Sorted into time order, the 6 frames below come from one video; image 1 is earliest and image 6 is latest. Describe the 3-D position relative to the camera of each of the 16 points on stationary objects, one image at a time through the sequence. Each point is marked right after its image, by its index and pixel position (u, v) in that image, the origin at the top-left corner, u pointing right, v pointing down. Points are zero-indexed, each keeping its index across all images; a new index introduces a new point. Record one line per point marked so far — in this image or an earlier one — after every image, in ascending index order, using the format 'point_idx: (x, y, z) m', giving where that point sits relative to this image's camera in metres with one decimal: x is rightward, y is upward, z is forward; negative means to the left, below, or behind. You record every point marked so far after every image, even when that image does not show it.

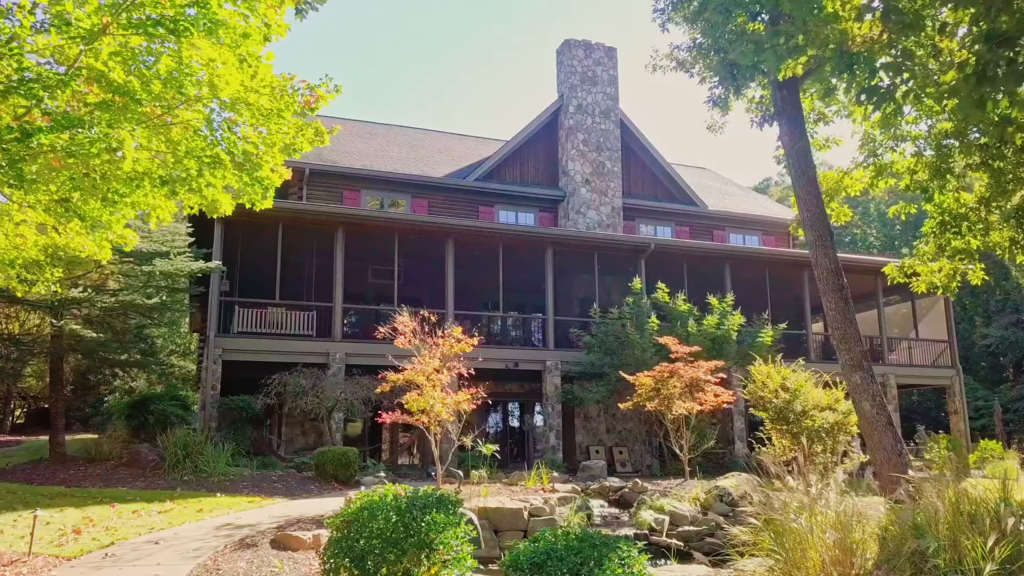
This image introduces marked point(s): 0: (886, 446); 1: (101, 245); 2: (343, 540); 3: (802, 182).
0: (+4.5, -1.9, +8.9) m
1: (-5.1, +0.5, +9.2) m
2: (-1.0, -1.4, +4.2) m
3: (+3.8, +1.4, +9.8) m
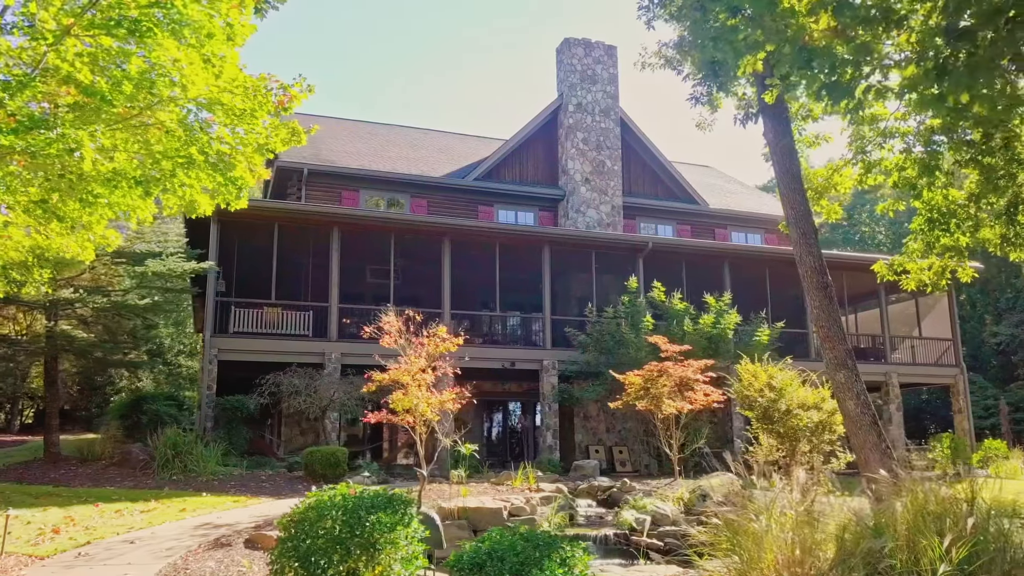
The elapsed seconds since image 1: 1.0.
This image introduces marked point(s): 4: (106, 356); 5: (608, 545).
0: (+4.3, -1.9, +8.8) m
1: (-5.3, +0.5, +9.2) m
2: (-1.3, -1.4, +4.2) m
3: (+3.6, +1.4, +9.7) m
4: (-8.3, -1.4, +15.2) m
5: (+1.1, -2.9, +8.4) m
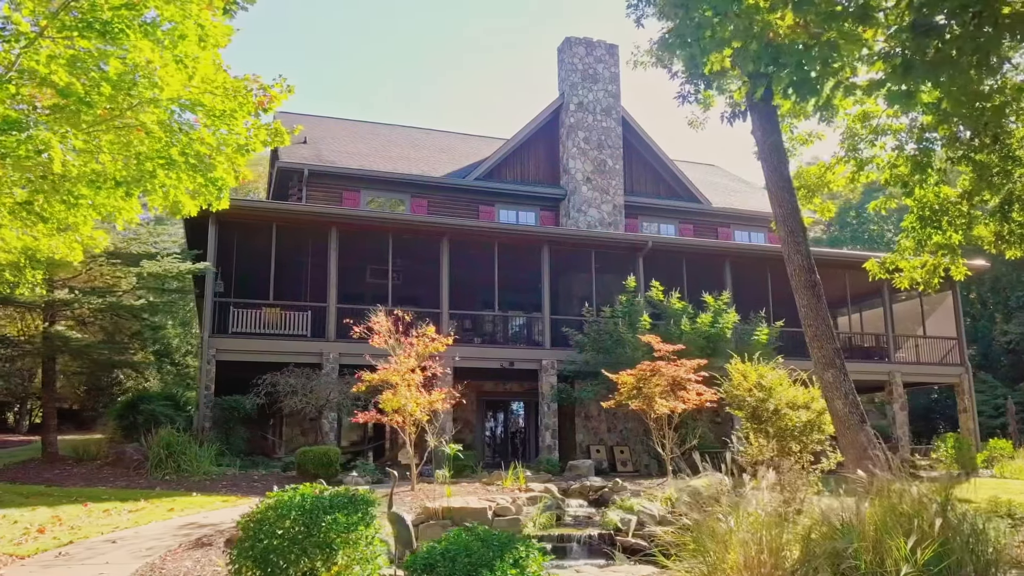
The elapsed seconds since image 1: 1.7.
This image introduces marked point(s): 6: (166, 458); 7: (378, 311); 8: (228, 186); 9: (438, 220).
0: (+4.1, -1.9, +8.7) m
1: (-5.5, +0.5, +9.2) m
2: (-1.5, -1.4, +4.2) m
3: (+3.4, +1.4, +9.7) m
4: (-8.4, -1.4, +15.3) m
5: (+0.9, -2.9, +8.3) m
6: (-5.7, -2.8, +12.3) m
7: (-2.1, -0.4, +11.5) m
8: (-3.0, +1.1, +7.9) m
9: (-1.7, +1.7, +18.2) m
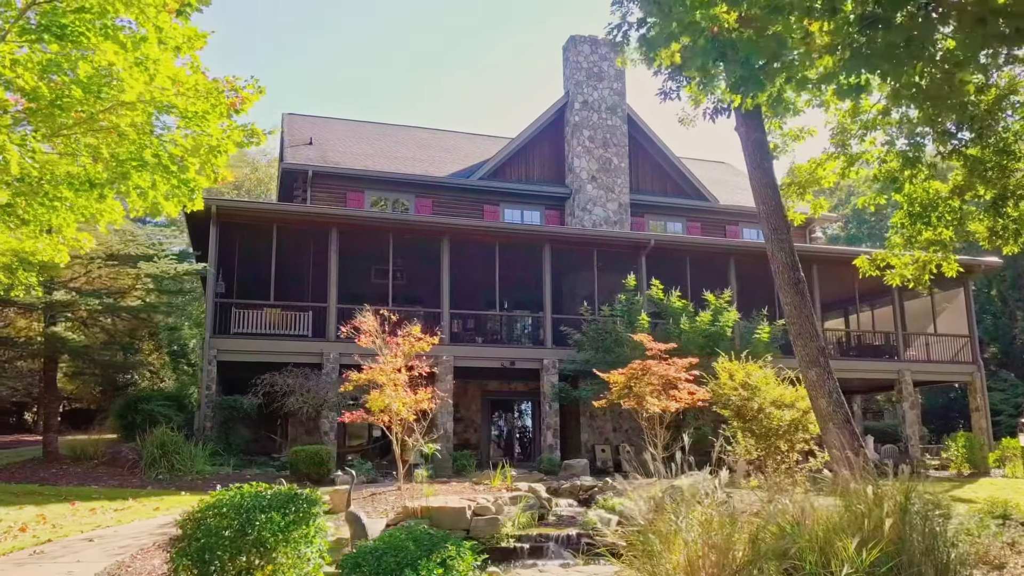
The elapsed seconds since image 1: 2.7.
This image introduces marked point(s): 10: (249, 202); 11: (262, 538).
0: (+3.9, -1.8, +8.6) m
1: (-5.8, +0.5, +9.4) m
2: (-1.9, -1.4, +4.2) m
3: (+3.2, +1.5, +9.6) m
4: (-8.5, -1.4, +15.4) m
5: (+0.6, -2.9, +8.3) m
6: (-5.9, -2.8, +12.4) m
7: (-2.3, -0.4, +11.6) m
8: (-3.3, +1.1, +7.9) m
9: (-1.8, +1.7, +18.2) m
10: (-5.9, +1.9, +16.6) m
11: (-1.4, -1.4, +4.2) m
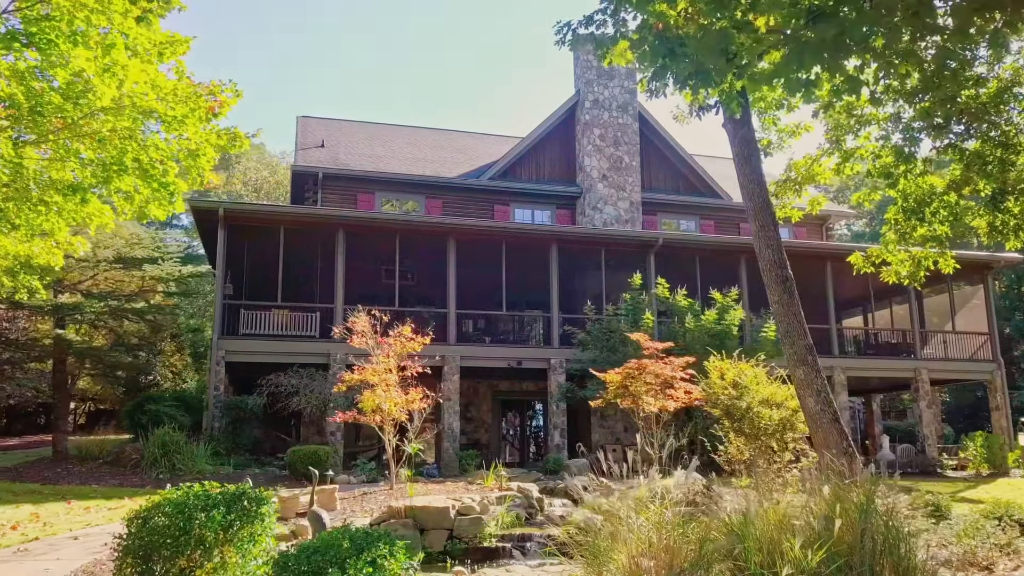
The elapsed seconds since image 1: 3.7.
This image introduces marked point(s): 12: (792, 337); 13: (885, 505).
0: (+3.7, -1.8, +8.5) m
1: (-5.9, +0.5, +9.5) m
2: (-2.2, -1.5, +4.3) m
3: (+3.0, +1.5, +9.5) m
4: (-8.5, -1.5, +15.7) m
5: (+0.5, -2.9, +8.3) m
6: (-5.9, -2.9, +12.6) m
7: (-2.4, -0.4, +11.6) m
8: (-3.6, +1.1, +8.0) m
9: (-1.7, +1.7, +18.2) m
10: (-5.9, +1.9, +16.8) m
11: (-1.7, -1.4, +4.2) m
12: (+3.4, -0.6, +9.0) m
13: (+2.5, -1.4, +4.9) m
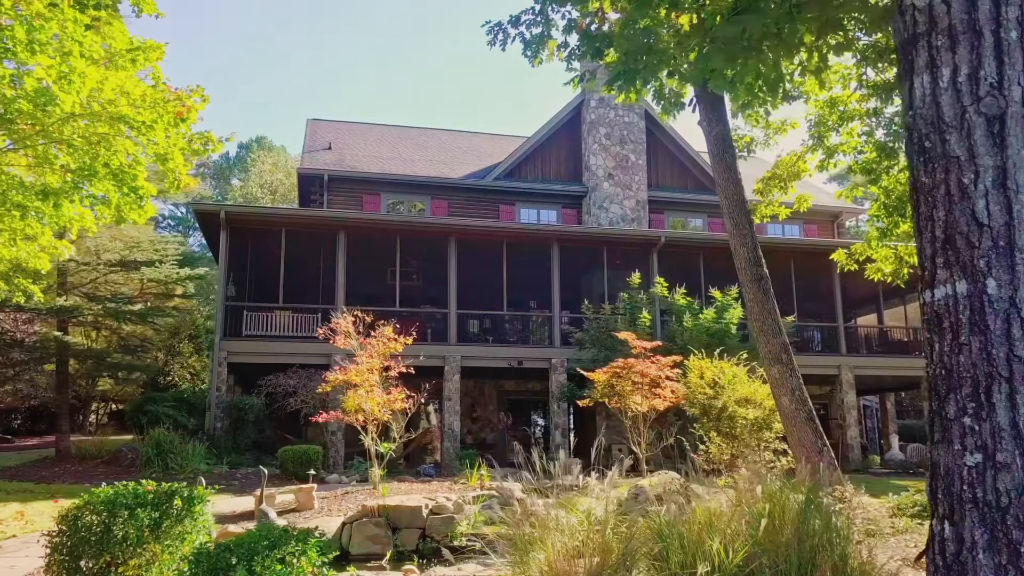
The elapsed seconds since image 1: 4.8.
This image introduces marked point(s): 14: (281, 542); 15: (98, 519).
0: (+3.3, -1.8, +8.4) m
1: (-6.3, +0.4, +9.7) m
2: (-2.7, -1.5, +4.4) m
3: (+2.6, +1.5, +9.4) m
4: (-8.6, -1.6, +16.0) m
5: (+0.1, -2.9, +8.3) m
6: (-6.1, -2.9, +12.8) m
7: (-2.7, -0.4, +11.7) m
8: (-3.9, +1.0, +8.2) m
9: (-1.8, +1.7, +18.3) m
10: (-6.0, +1.9, +17.0) m
11: (-2.2, -1.4, +4.3) m
12: (+3.1, -0.6, +8.9) m
13: (+2.0, -1.4, +4.8) m
14: (-1.2, -1.4, +3.9) m
15: (-2.4, -1.3, +4.4) m
